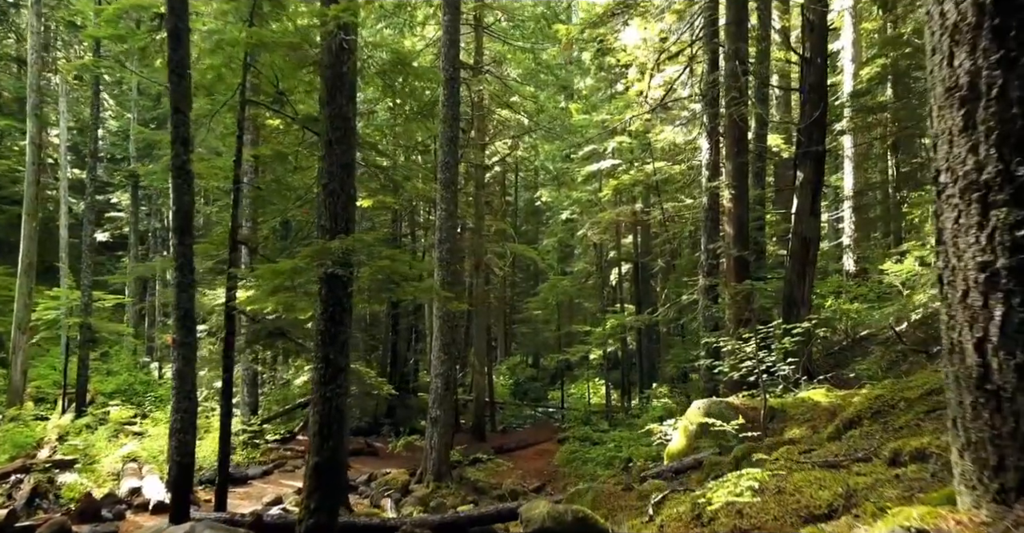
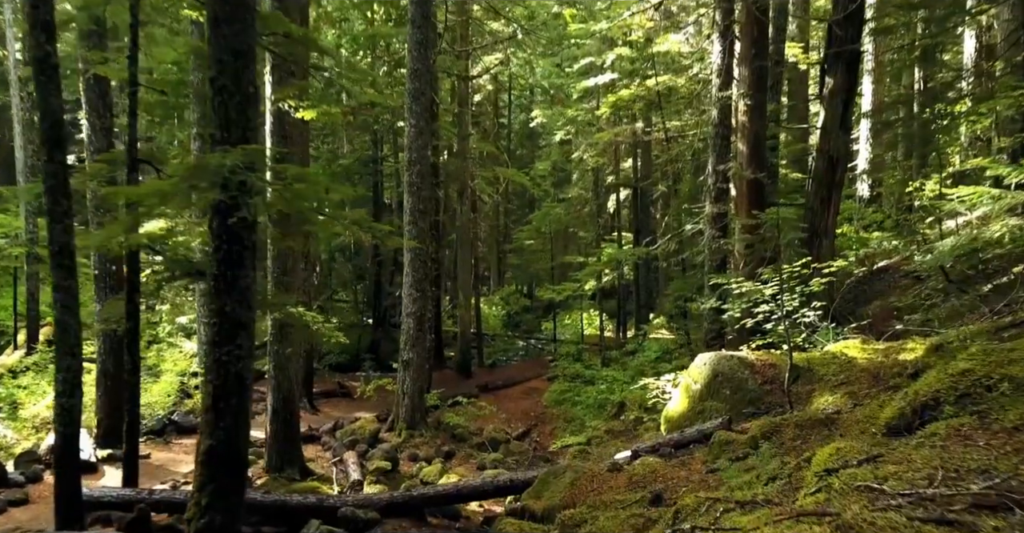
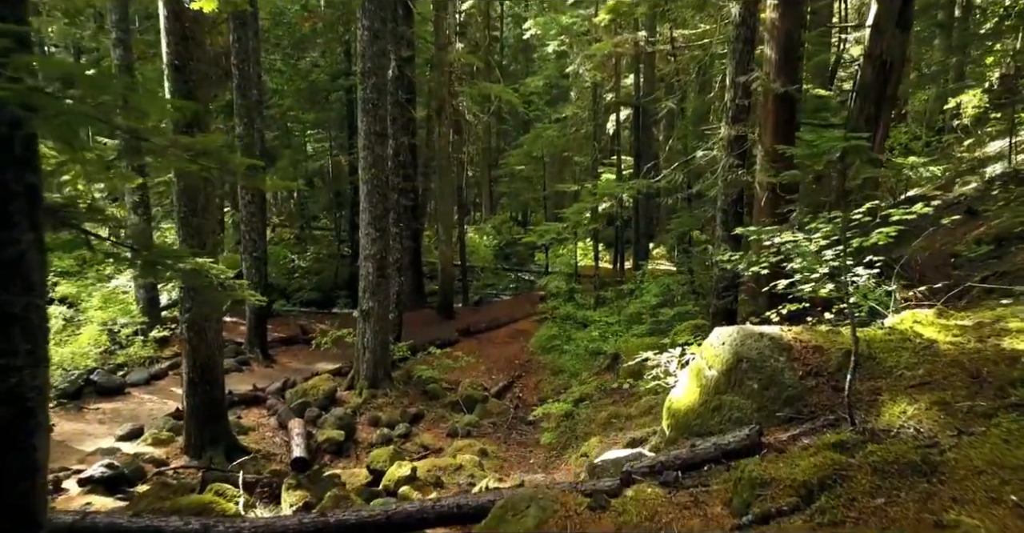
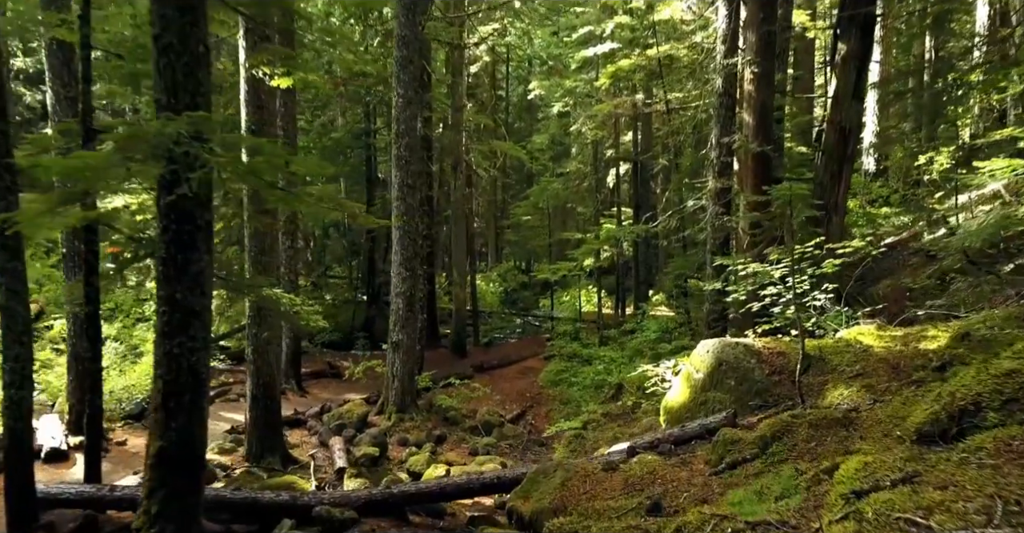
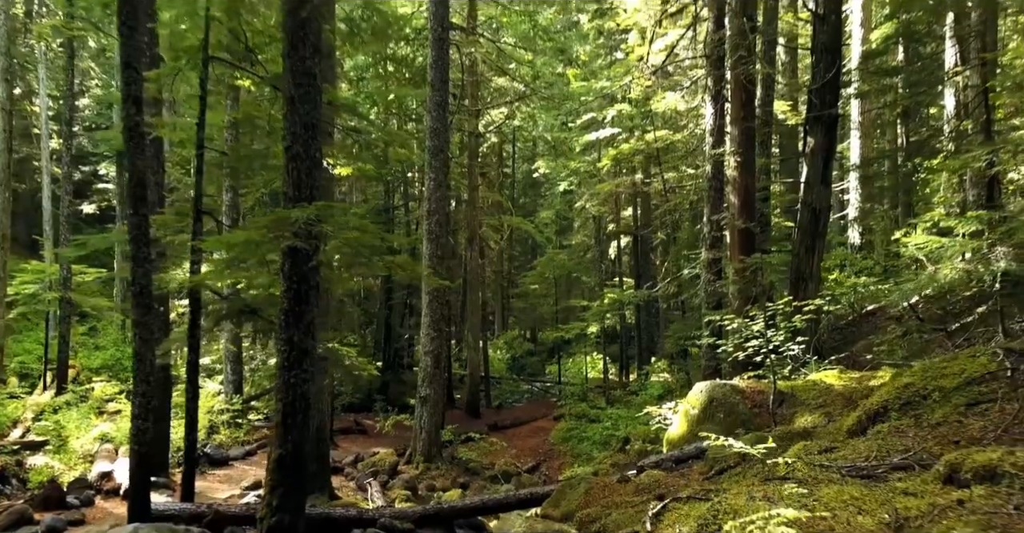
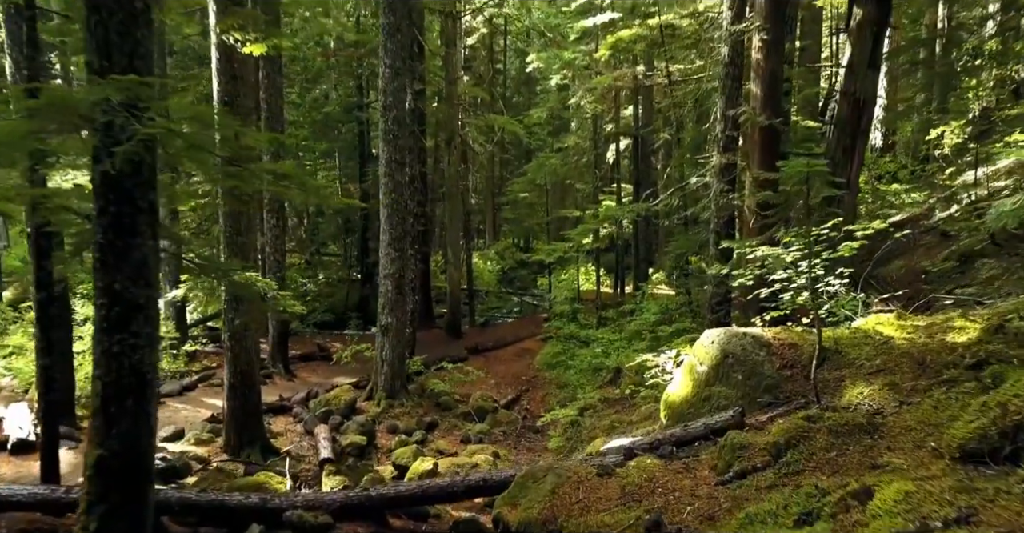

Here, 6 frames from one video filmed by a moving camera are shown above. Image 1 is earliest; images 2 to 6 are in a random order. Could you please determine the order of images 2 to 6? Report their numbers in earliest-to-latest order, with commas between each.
5, 2, 4, 6, 3
